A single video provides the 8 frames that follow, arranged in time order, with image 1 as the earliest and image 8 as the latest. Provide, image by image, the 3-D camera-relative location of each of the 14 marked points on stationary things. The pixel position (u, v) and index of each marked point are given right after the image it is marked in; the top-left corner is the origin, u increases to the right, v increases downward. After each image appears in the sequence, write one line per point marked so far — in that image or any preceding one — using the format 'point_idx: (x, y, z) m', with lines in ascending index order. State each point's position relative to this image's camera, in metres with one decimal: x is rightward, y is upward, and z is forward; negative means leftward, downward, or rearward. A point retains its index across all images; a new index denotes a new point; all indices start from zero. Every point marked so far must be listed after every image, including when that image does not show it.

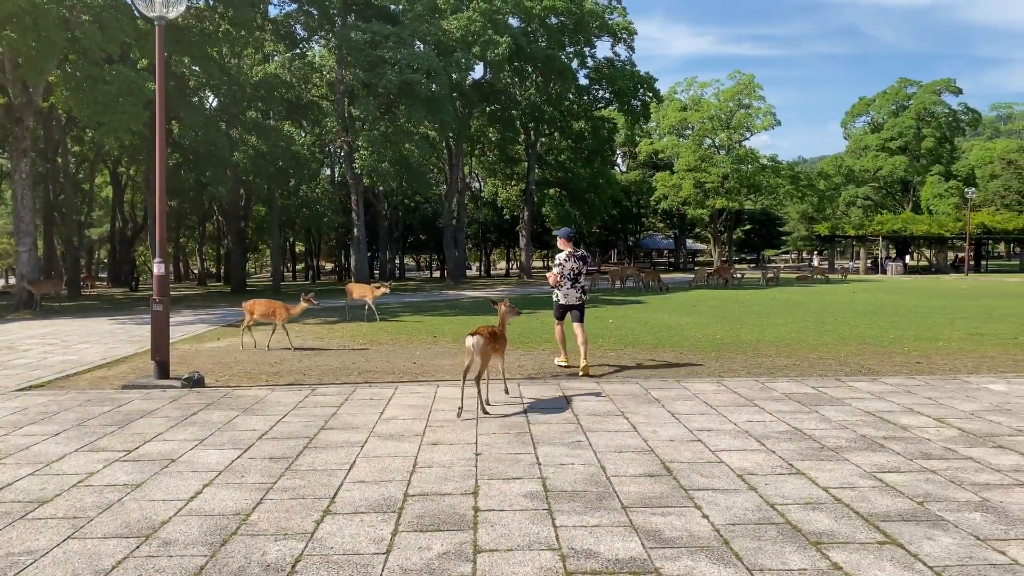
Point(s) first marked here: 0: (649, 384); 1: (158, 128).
0: (+1.3, -0.9, +7.8) m
1: (-3.5, +1.6, +8.3) m
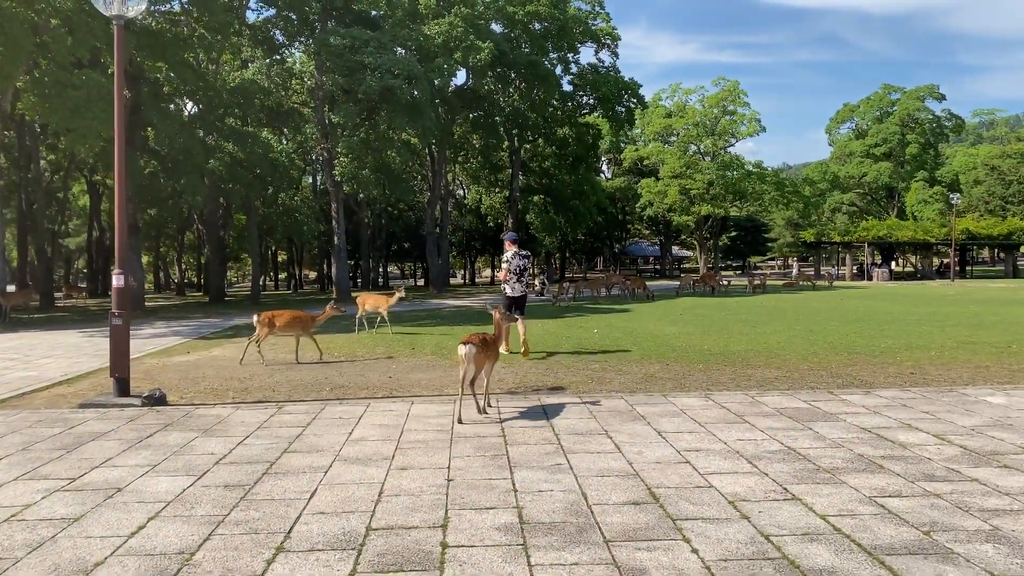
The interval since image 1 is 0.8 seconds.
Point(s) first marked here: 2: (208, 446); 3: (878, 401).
0: (+1.1, -1.0, +7.4) m
1: (-3.8, +1.5, +7.9) m
2: (-2.1, -1.1, +5.8) m
3: (+3.1, -1.0, +7.1) m
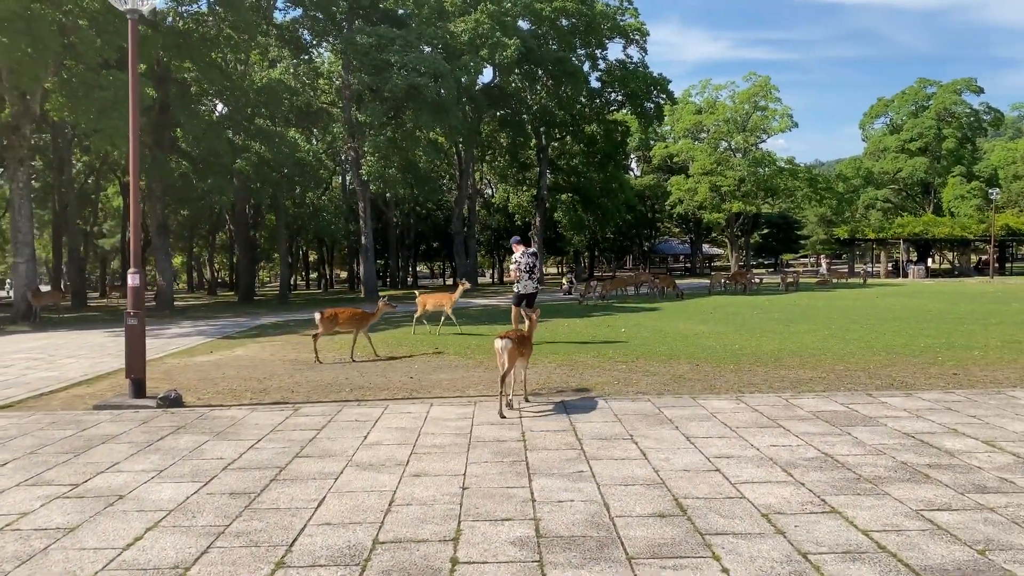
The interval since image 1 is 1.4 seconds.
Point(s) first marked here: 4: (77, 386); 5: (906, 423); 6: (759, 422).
0: (+1.3, -1.0, +7.1) m
1: (-3.6, +1.5, +7.8) m
2: (-2.0, -1.1, +5.6) m
3: (+3.3, -0.9, +6.8) m
4: (-4.6, -1.0, +8.8) m
5: (+2.9, -1.0, +6.1) m
6: (+1.8, -1.0, +6.2) m
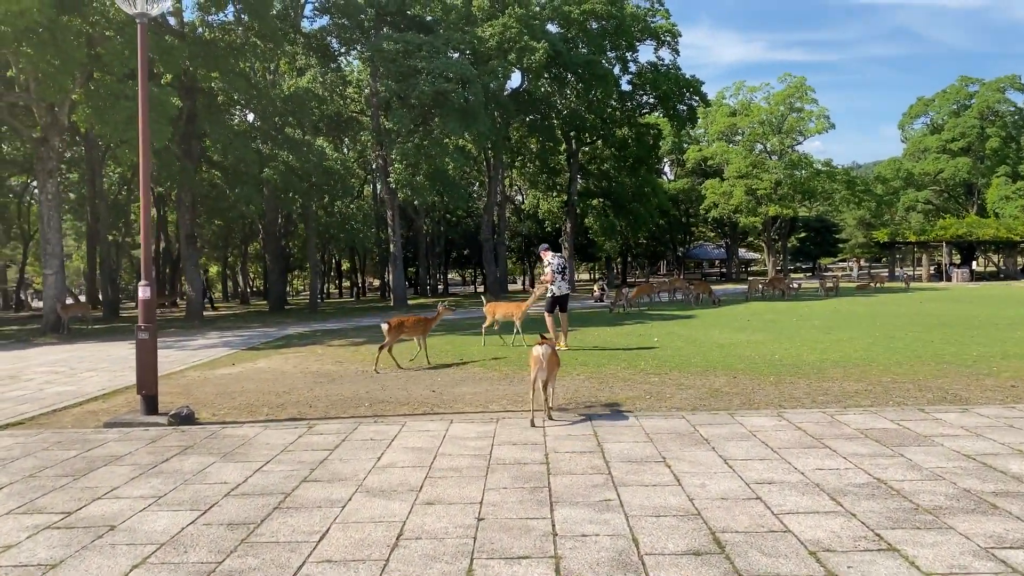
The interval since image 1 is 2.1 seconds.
0: (+1.5, -1.0, +6.7) m
1: (-3.3, +1.4, +7.6) m
2: (-1.8, -1.2, +5.3) m
3: (+3.5, -1.0, +6.2) m
4: (-4.3, -1.2, +8.6) m
5: (+3.0, -1.0, +5.6) m
6: (+2.0, -1.1, +5.7) m
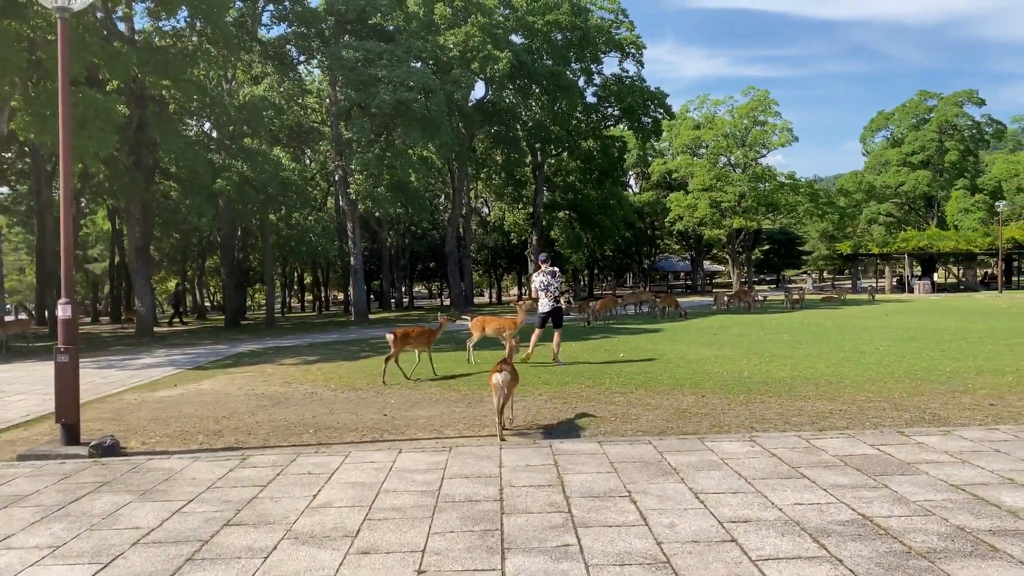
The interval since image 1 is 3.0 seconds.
0: (+1.1, -1.2, +6.2) m
1: (-3.7, +1.2, +7.0) m
2: (-2.1, -1.3, +4.7) m
3: (+3.2, -1.1, +5.9) m
4: (-4.7, -1.3, +7.9) m
5: (+2.7, -1.1, +5.2) m
6: (+1.7, -1.2, +5.3) m
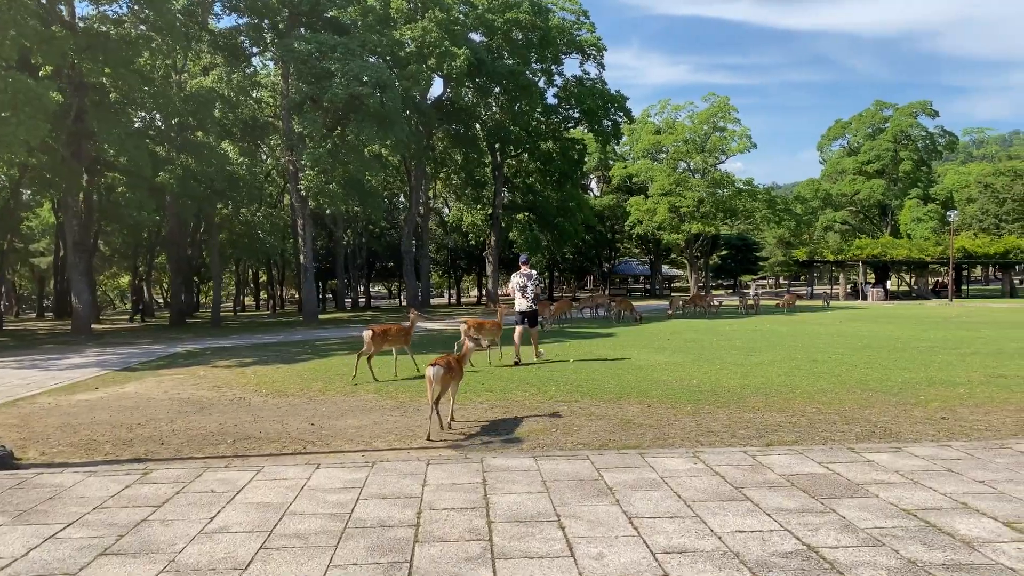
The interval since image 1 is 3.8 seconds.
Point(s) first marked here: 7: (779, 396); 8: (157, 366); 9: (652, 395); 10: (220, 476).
0: (+0.6, -1.2, +5.8) m
1: (-4.2, +1.3, +6.4) m
2: (-2.6, -1.3, +4.2) m
3: (+2.7, -1.2, +5.6) m
4: (-5.3, -1.3, +7.2) m
5: (+2.3, -1.2, +4.9) m
6: (+1.2, -1.2, +4.9) m
7: (+2.8, -1.1, +8.6) m
8: (-5.4, -1.2, +12.7) m
9: (+1.5, -1.1, +8.8) m
10: (-1.9, -1.2, +5.5) m
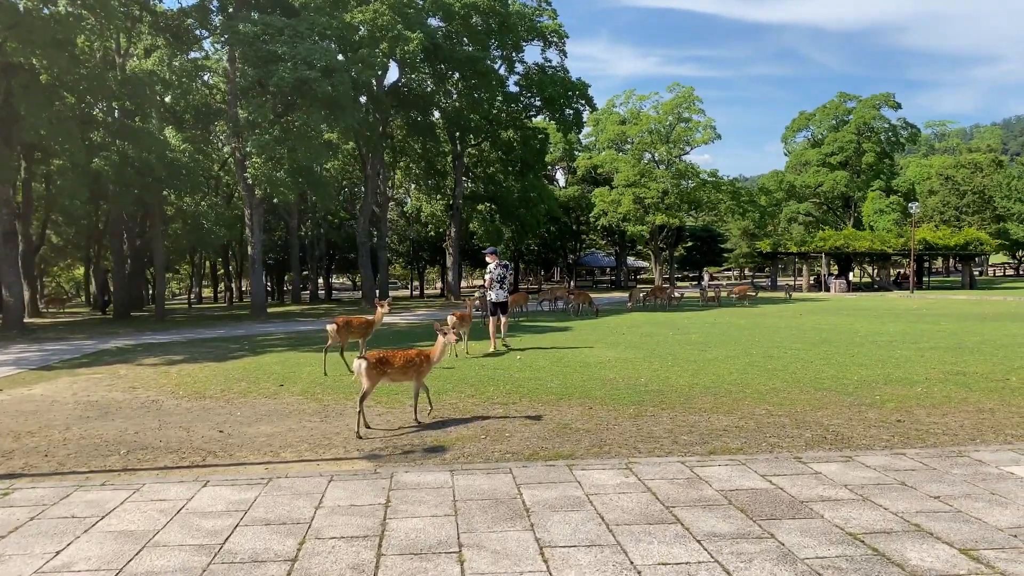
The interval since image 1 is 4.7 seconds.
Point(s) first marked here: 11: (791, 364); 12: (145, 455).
0: (+0.1, -1.2, +5.3) m
1: (-4.8, +1.3, +5.6) m
2: (-3.0, -1.3, +3.5) m
3: (+2.2, -1.1, +5.1) m
4: (-5.9, -1.2, +6.5) m
5: (+1.8, -1.2, +4.4) m
6: (+0.7, -1.2, +4.4) m
7: (+2.1, -1.1, +8.1) m
8: (-6.2, -1.1, +11.9) m
9: (+0.8, -1.1, +8.3) m
10: (-2.4, -1.2, +4.8) m
11: (+3.4, -0.9, +10.4) m
12: (-2.7, -1.2, +6.2) m
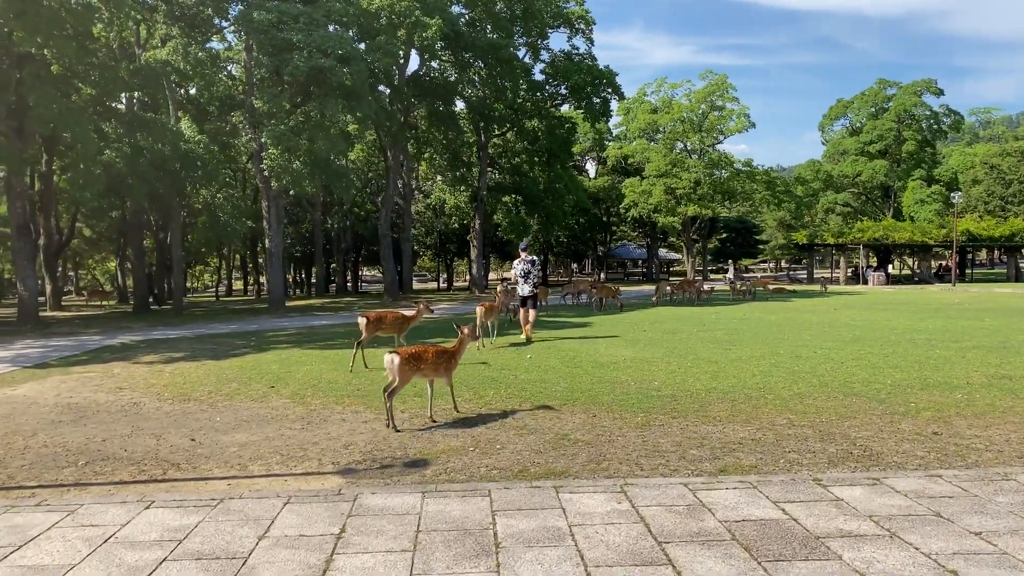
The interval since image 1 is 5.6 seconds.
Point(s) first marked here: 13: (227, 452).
0: (0.0, -1.2, +4.7) m
1: (-4.9, +1.3, +5.2) m
2: (-3.2, -1.3, +3.1) m
3: (+2.0, -1.1, +4.4) m
4: (-5.9, -1.2, +6.1) m
5: (+1.6, -1.2, +3.7) m
6: (+0.6, -1.2, +3.8) m
7: (+2.1, -1.0, +7.5) m
8: (-6.0, -1.0, +11.6) m
9: (+0.8, -1.0, +7.7) m
10: (-2.6, -1.2, +4.4) m
11: (+3.5, -0.9, +9.6) m
12: (-2.8, -1.2, +5.7) m
13: (-2.1, -1.2, +6.1) m
